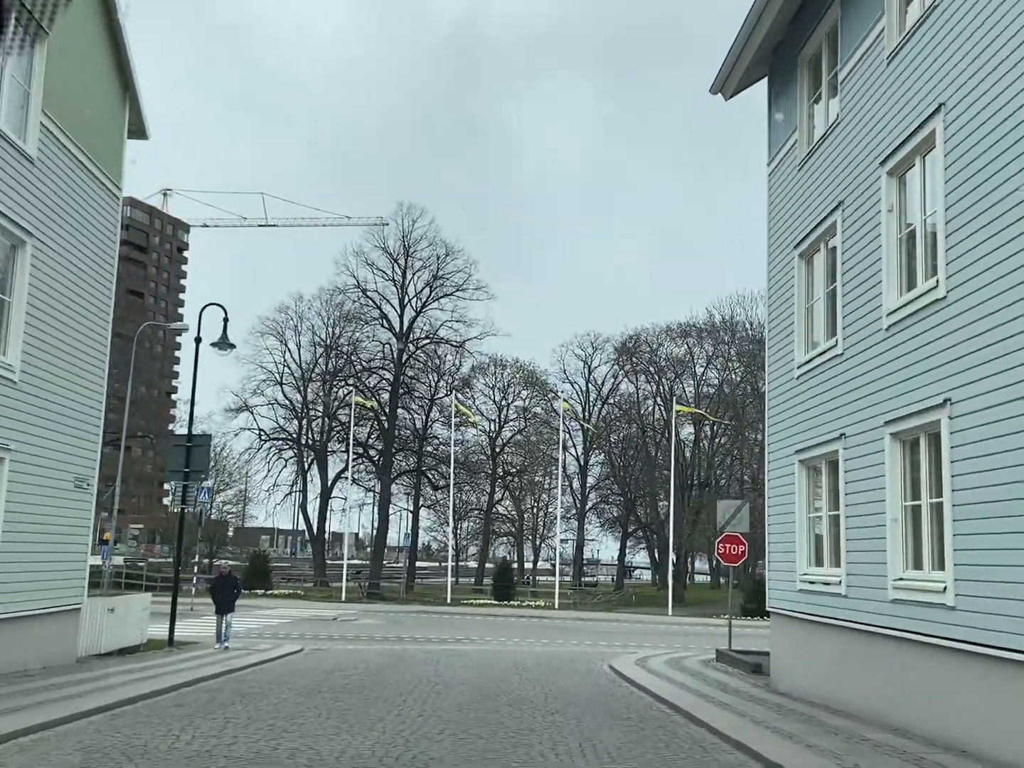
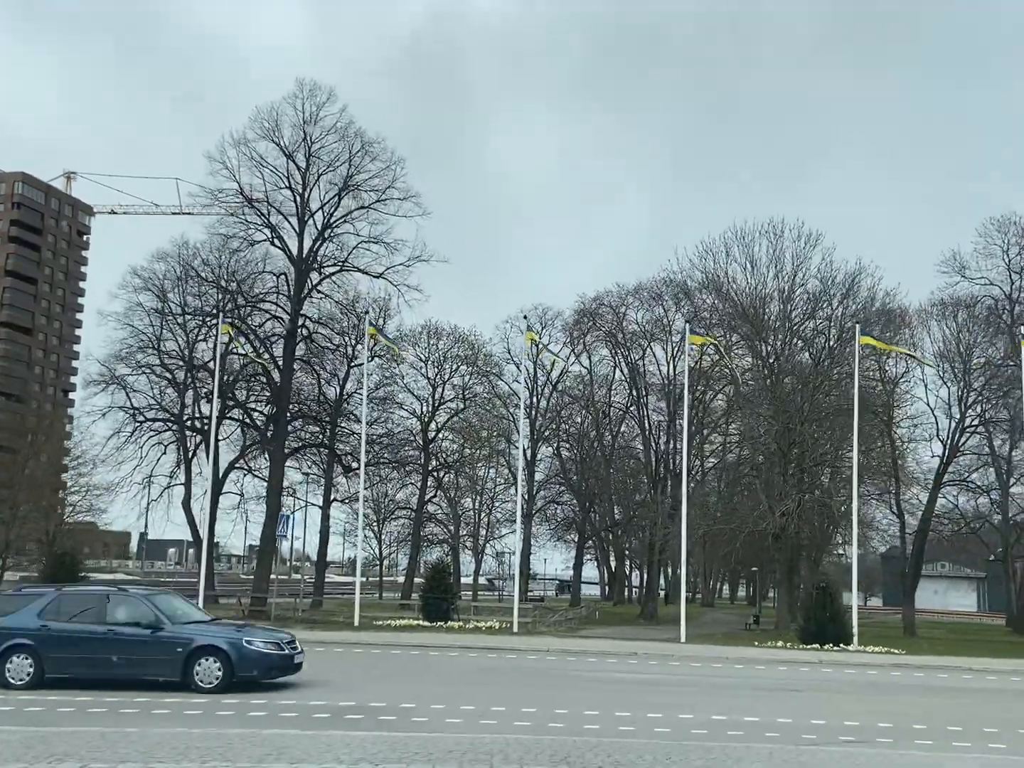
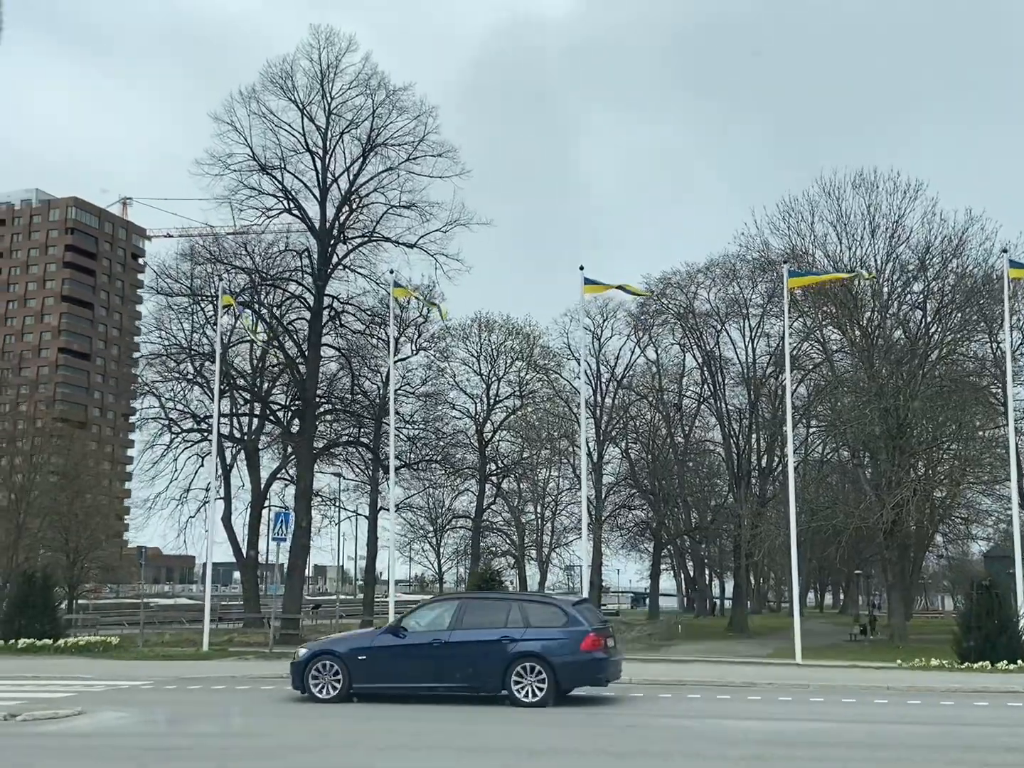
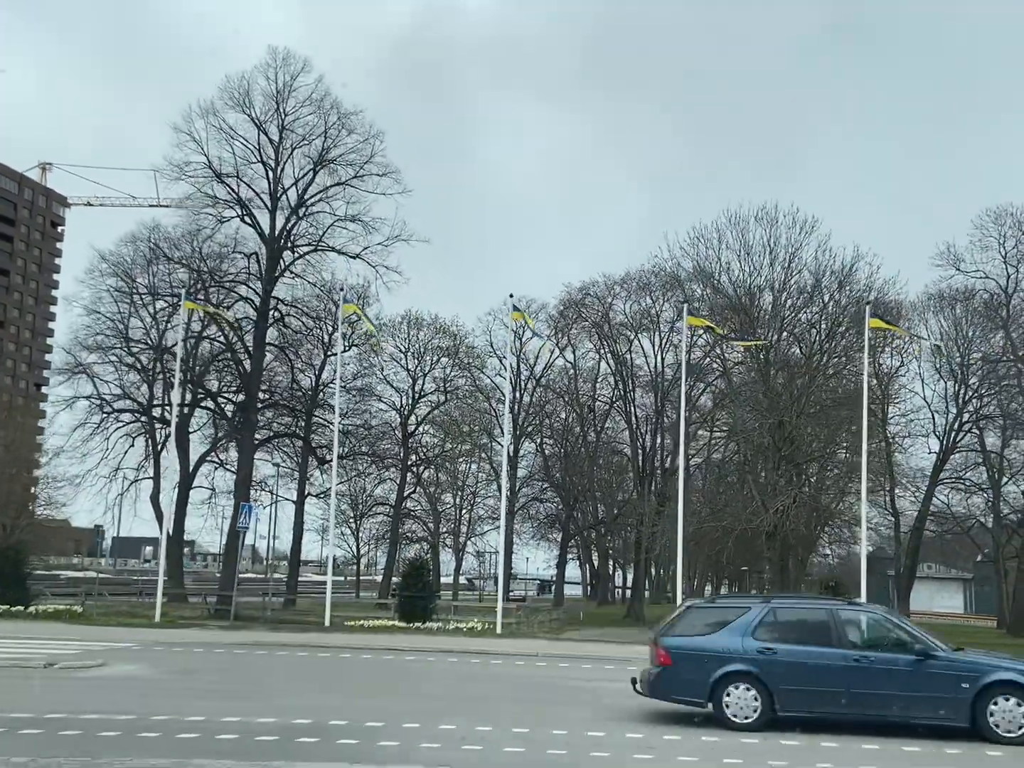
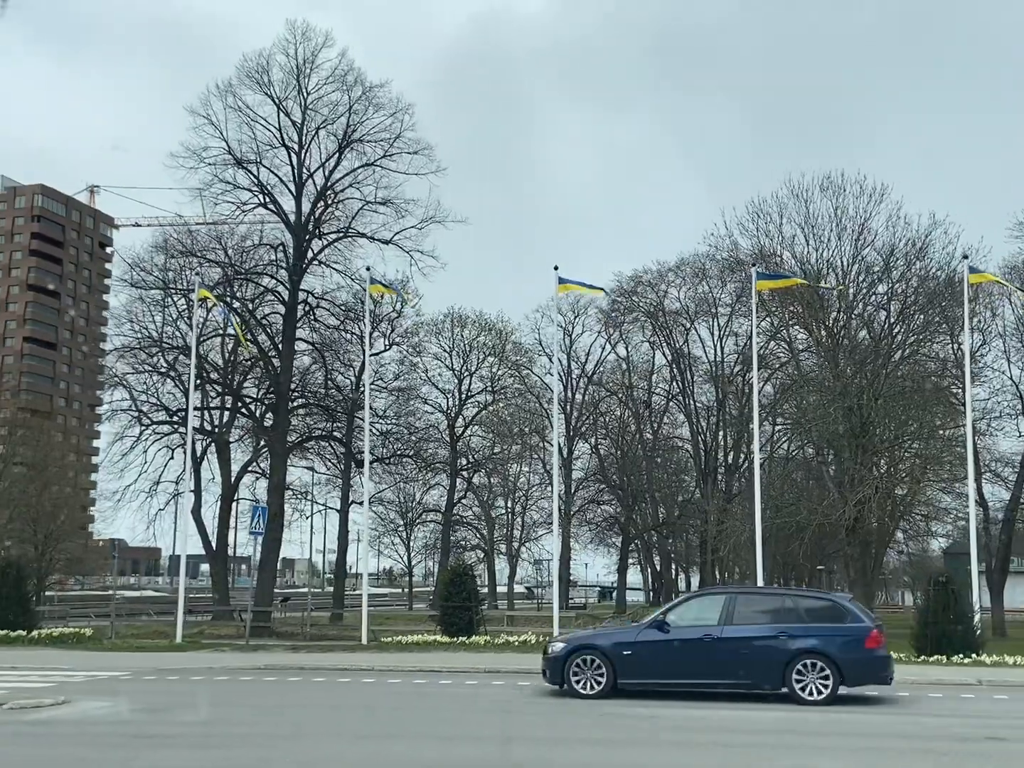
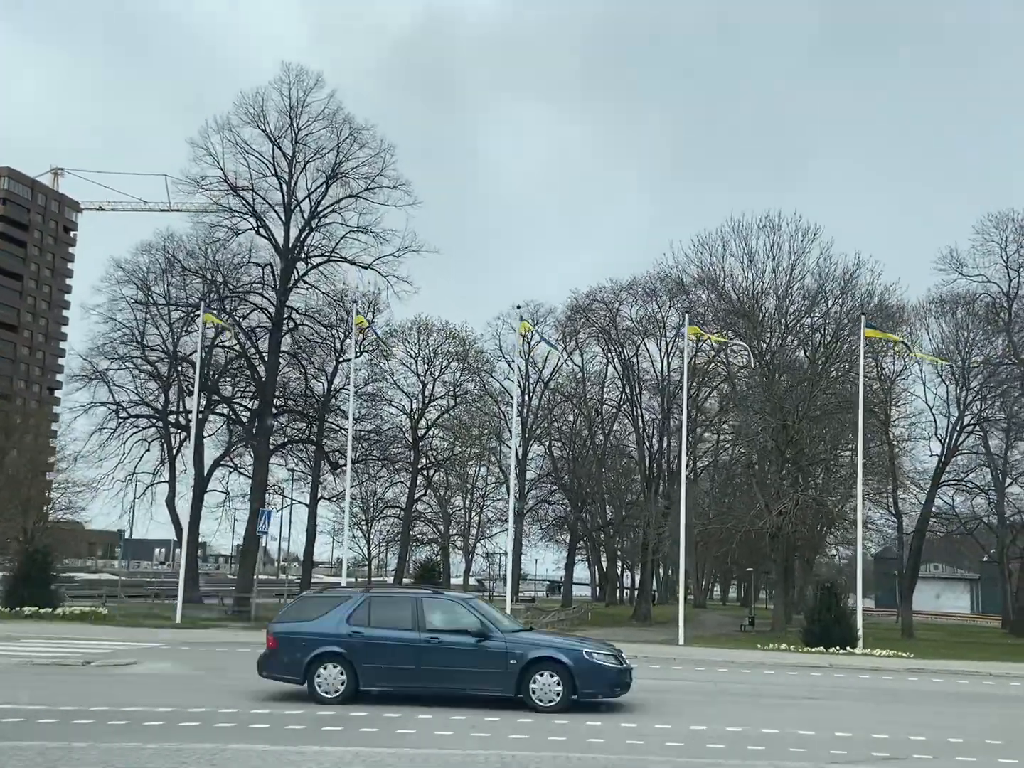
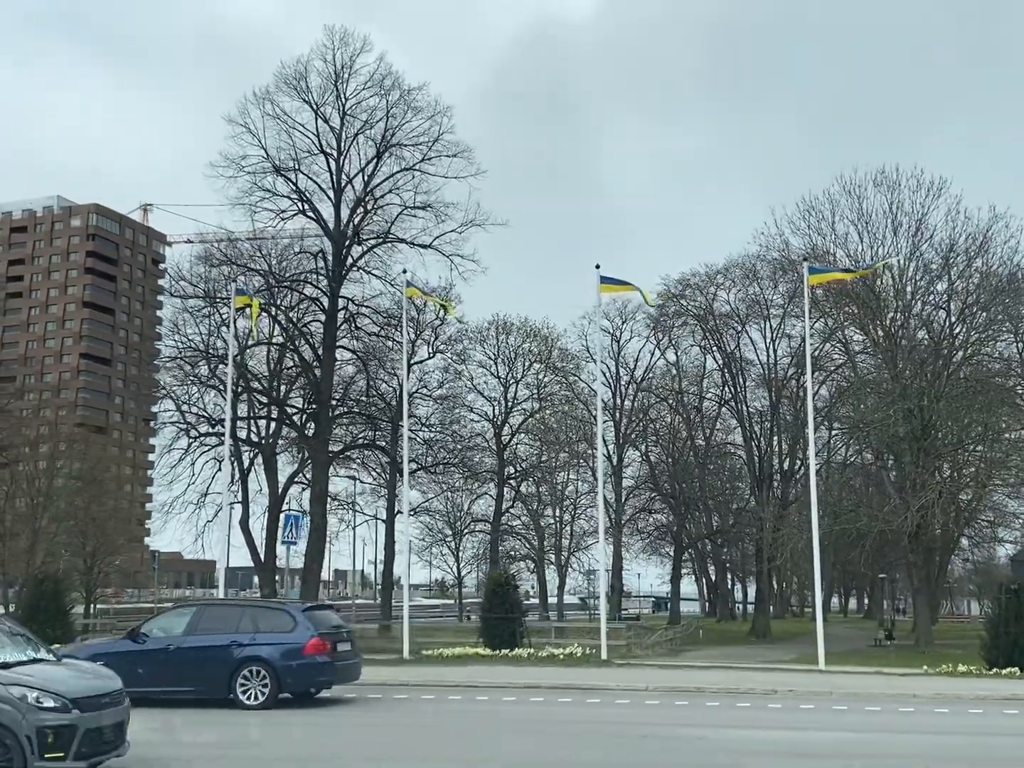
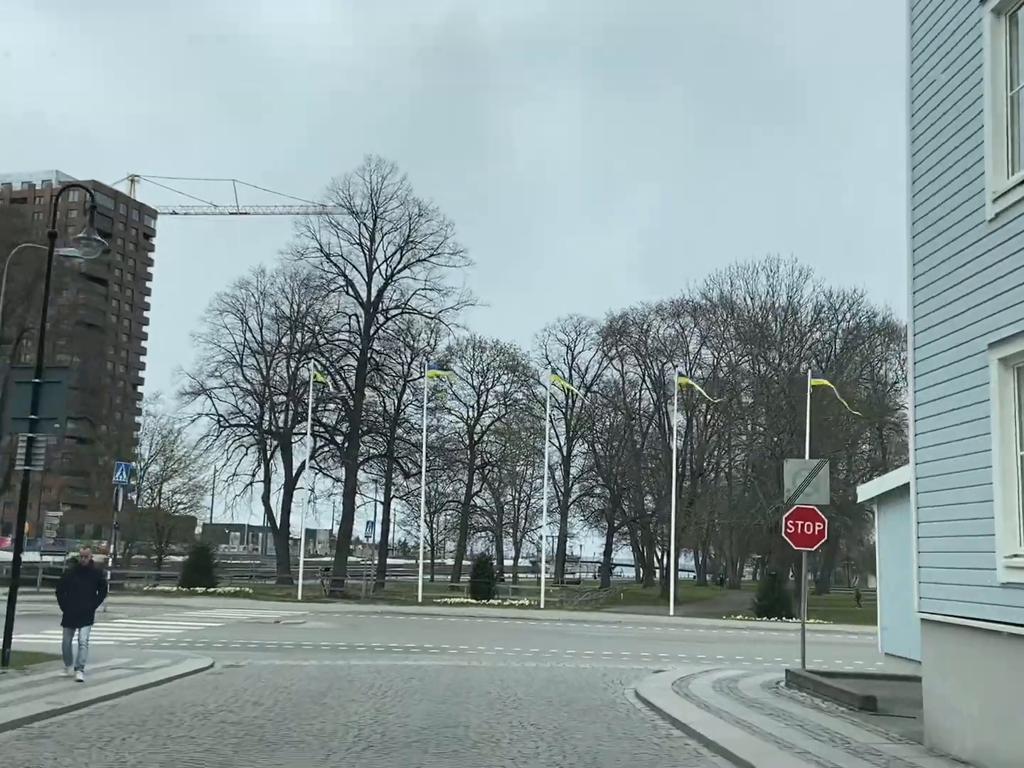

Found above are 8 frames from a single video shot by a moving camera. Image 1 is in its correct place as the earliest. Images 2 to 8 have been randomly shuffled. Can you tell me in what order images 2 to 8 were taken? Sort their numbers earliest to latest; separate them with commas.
8, 2, 6, 4, 5, 3, 7
